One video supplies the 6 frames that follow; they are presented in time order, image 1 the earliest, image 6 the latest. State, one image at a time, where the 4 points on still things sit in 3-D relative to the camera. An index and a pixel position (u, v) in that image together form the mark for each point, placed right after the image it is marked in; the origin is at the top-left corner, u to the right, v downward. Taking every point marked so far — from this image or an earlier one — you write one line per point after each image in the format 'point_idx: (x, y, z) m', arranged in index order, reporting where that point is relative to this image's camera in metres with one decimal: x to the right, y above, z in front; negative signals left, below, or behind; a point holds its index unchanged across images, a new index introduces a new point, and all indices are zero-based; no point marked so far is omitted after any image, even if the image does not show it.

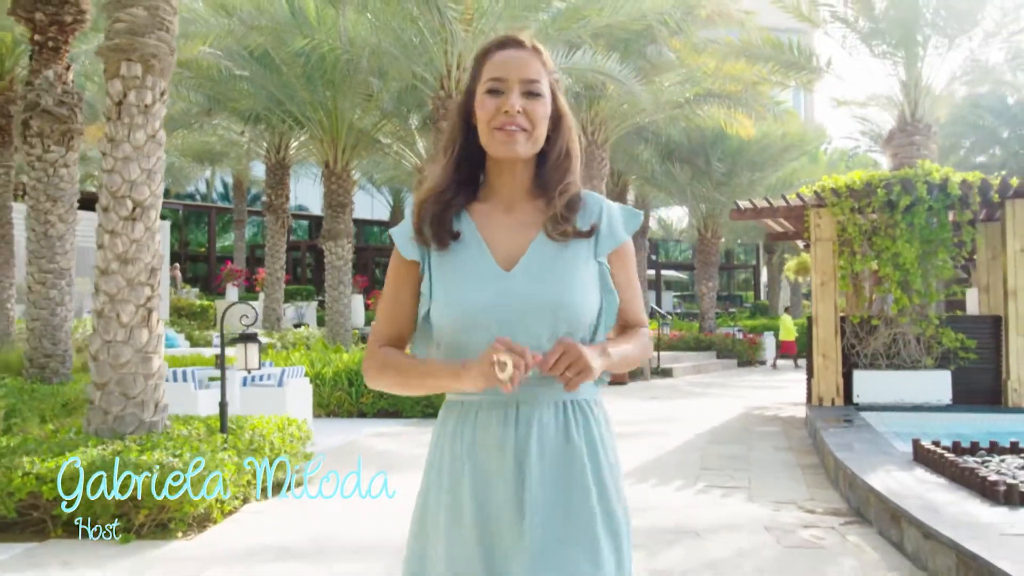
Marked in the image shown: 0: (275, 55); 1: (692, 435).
0: (-4.2, +4.1, +16.1) m
1: (+2.0, -1.7, +10.3) m
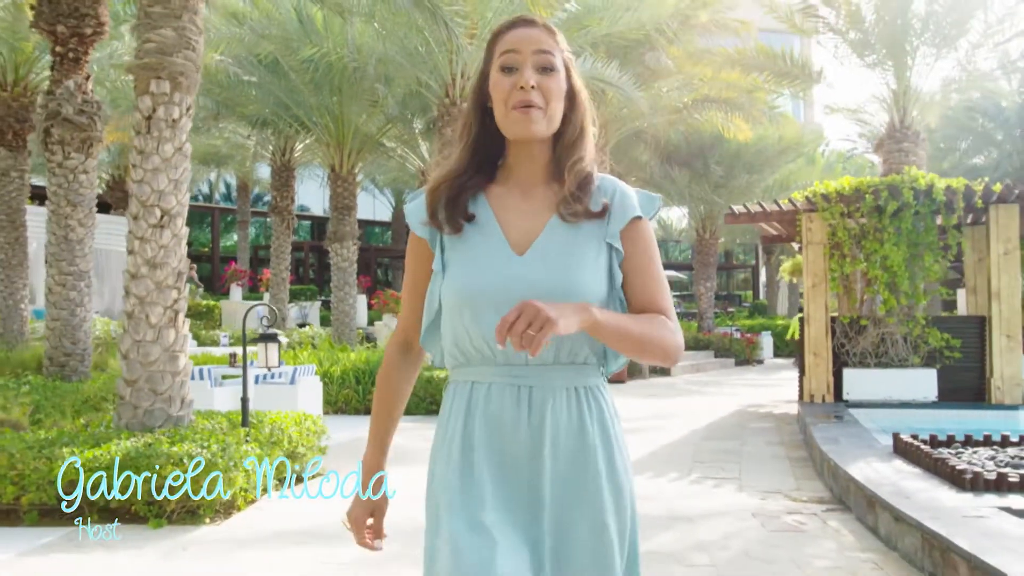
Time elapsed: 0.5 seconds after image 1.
0: (-4.2, +4.1, +16.5) m
1: (+2.1, -1.7, +10.8) m
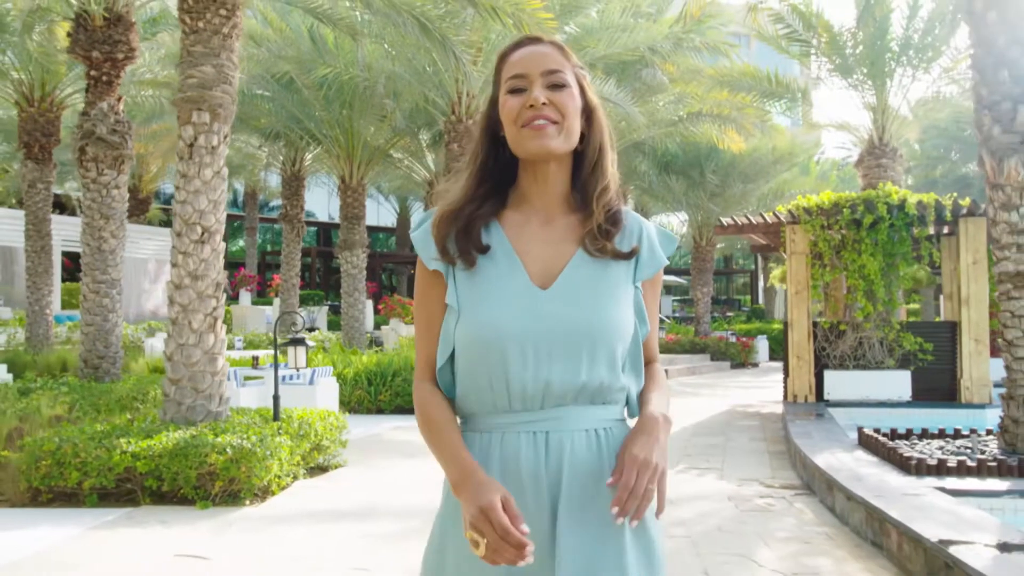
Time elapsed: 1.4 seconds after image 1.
0: (-4.1, +4.0, +17.4) m
1: (+2.1, -1.8, +11.5) m
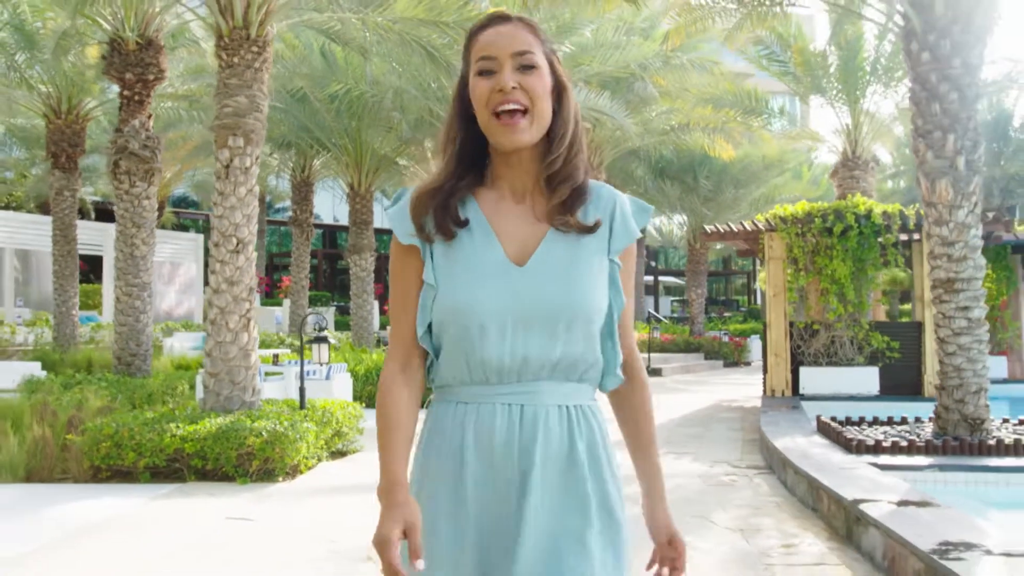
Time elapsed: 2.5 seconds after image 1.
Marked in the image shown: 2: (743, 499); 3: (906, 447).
0: (-4.1, +3.9, +18.4) m
1: (+2.1, -1.8, +12.6) m
2: (+1.7, -1.6, +6.8) m
3: (+3.1, -1.3, +7.2) m
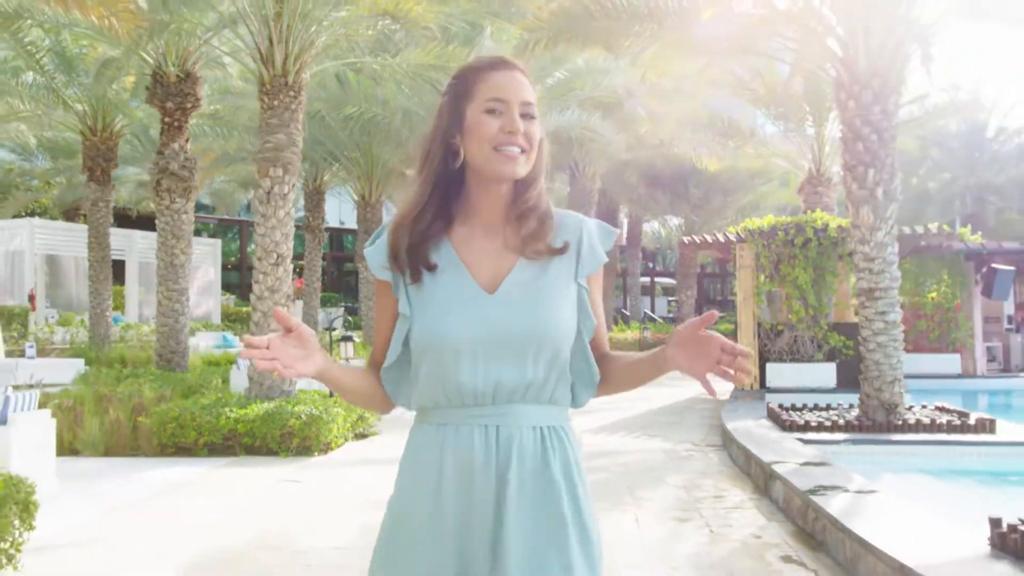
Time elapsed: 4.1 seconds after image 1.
0: (-4.1, +3.8, +20.0) m
1: (+2.1, -1.9, +14.2) m
2: (+1.7, -1.7, +8.4) m
3: (+3.1, -1.4, +8.8) m
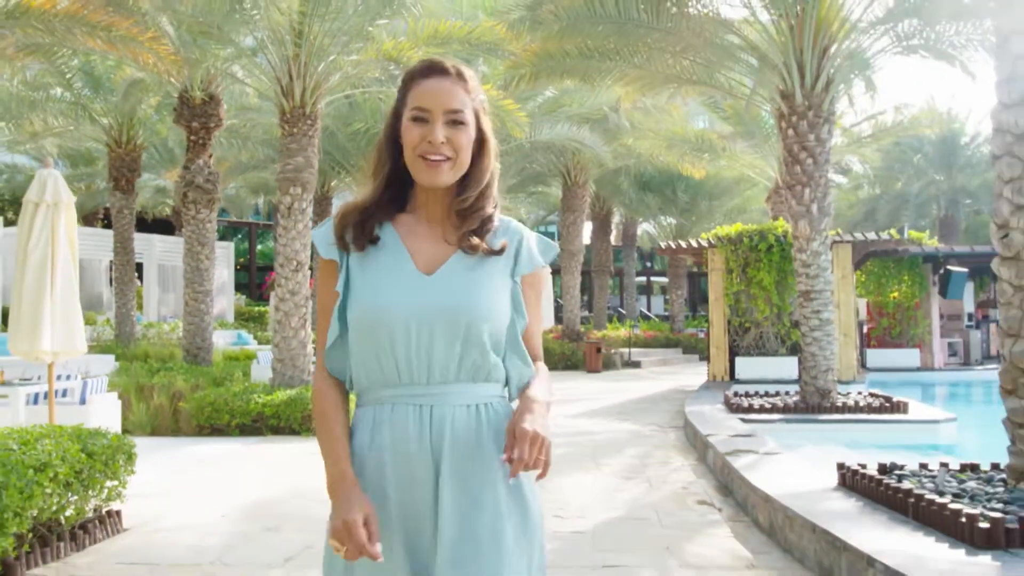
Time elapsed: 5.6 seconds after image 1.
0: (-4.2, +3.8, +21.5) m
1: (+2.0, -1.9, +15.7) m
2: (+1.5, -1.7, +9.9) m
3: (+3.0, -1.4, +10.4) m
